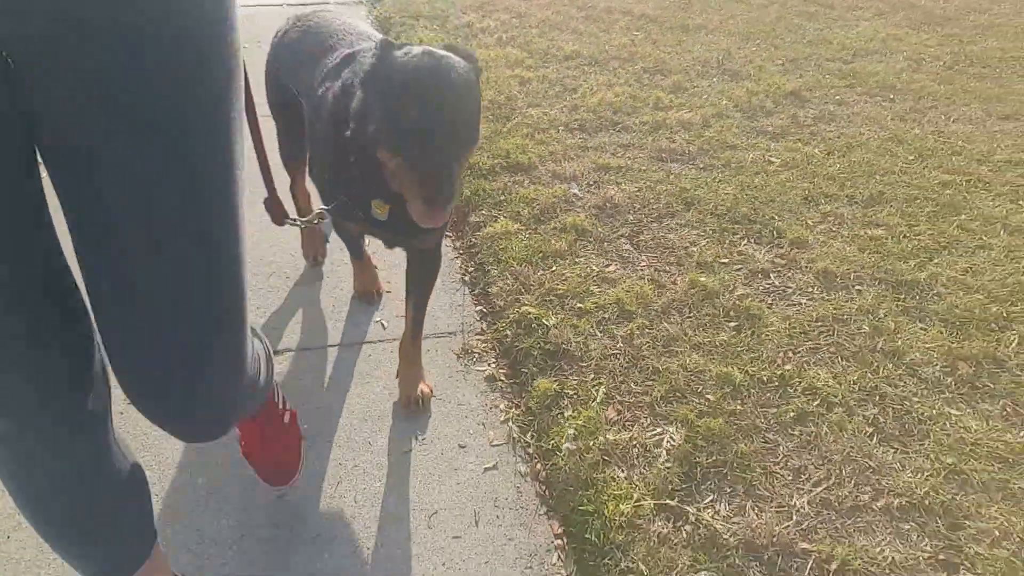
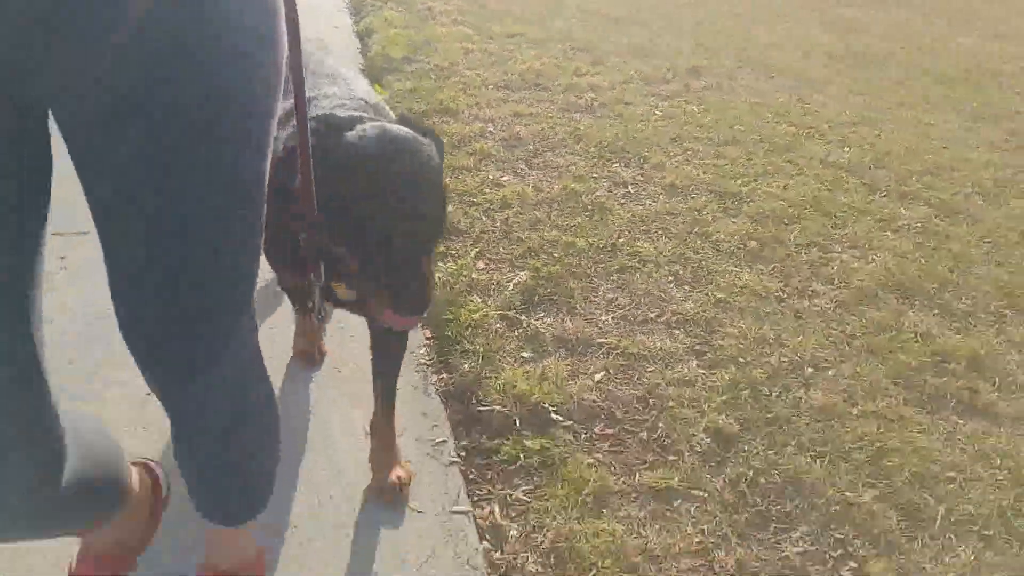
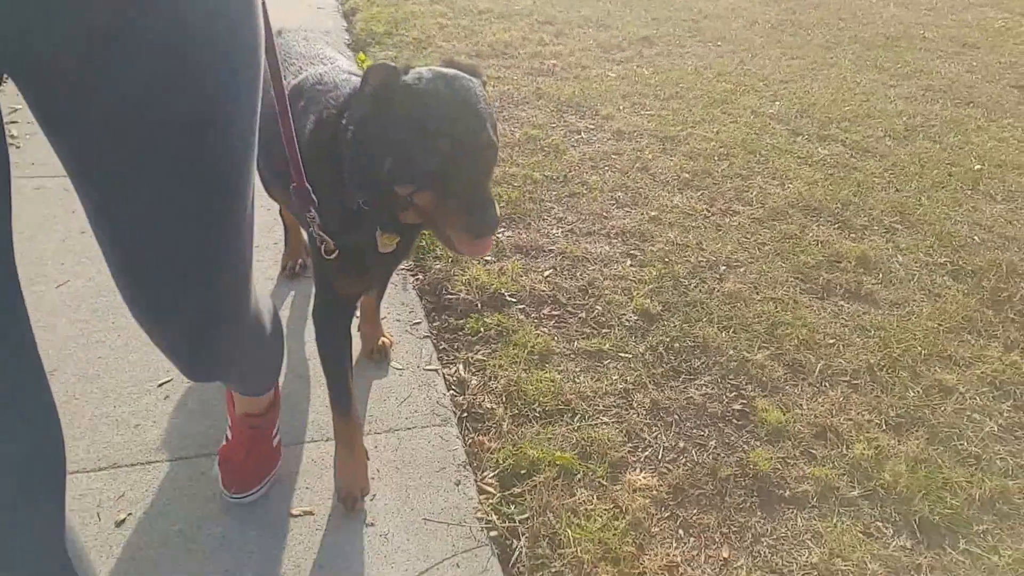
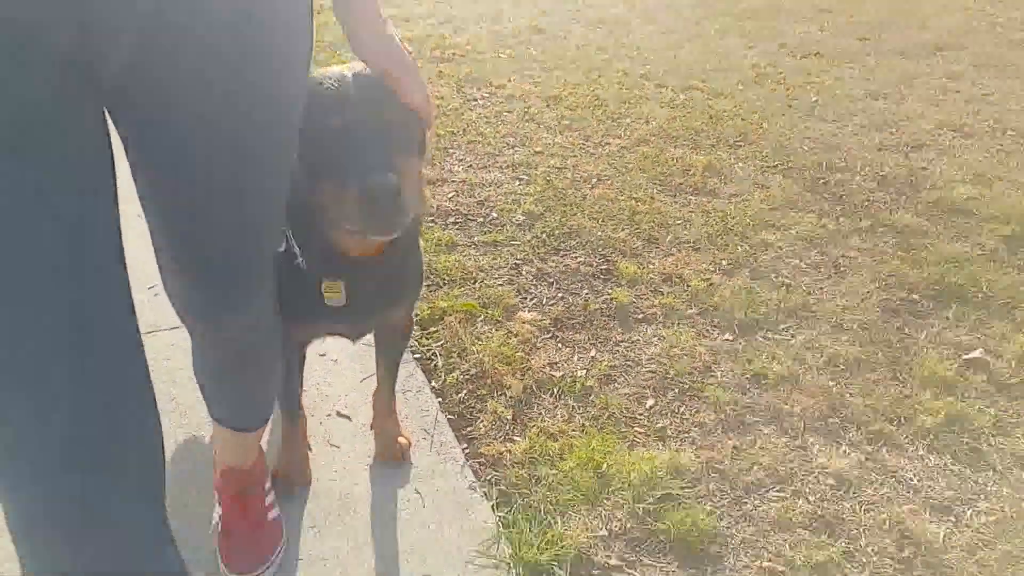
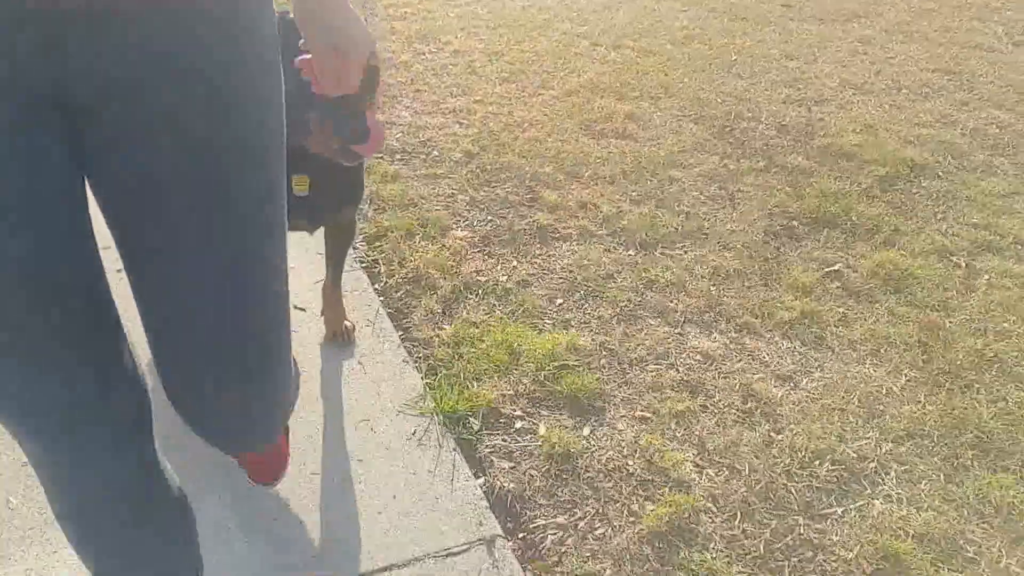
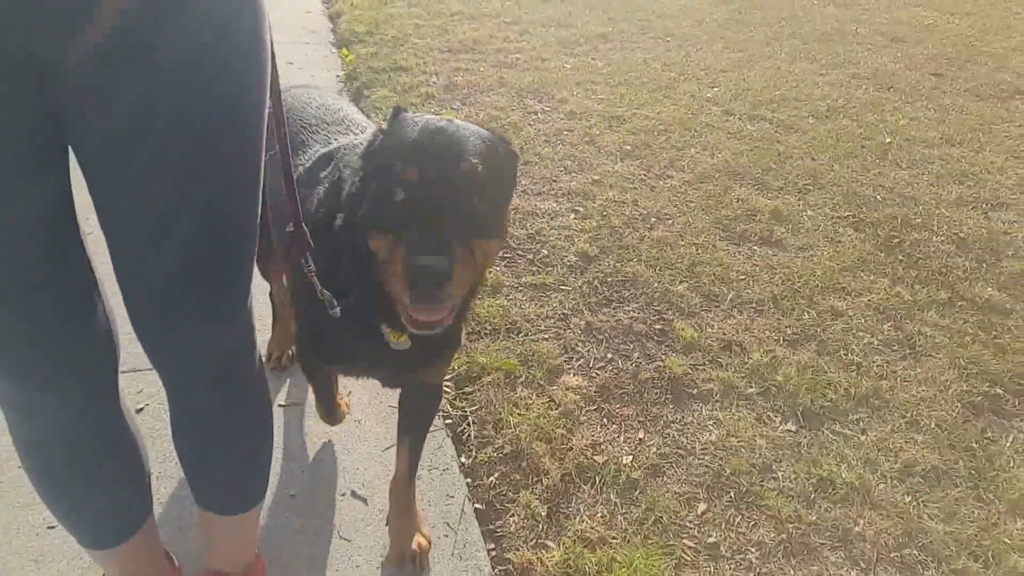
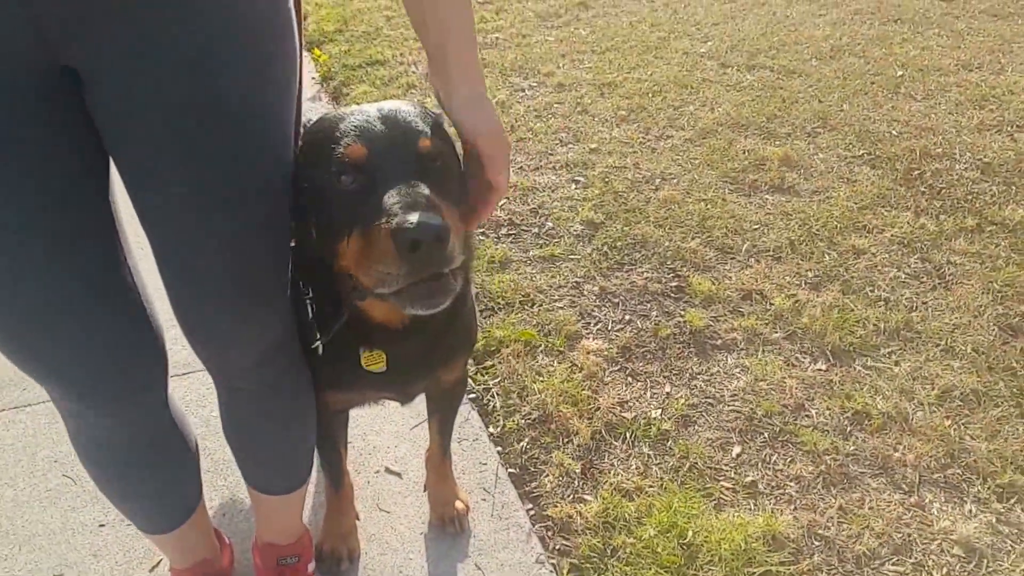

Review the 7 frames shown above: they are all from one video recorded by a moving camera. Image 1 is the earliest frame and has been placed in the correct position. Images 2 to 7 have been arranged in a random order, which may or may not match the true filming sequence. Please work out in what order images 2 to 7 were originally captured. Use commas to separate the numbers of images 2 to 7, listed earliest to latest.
2, 3, 6, 7, 4, 5
